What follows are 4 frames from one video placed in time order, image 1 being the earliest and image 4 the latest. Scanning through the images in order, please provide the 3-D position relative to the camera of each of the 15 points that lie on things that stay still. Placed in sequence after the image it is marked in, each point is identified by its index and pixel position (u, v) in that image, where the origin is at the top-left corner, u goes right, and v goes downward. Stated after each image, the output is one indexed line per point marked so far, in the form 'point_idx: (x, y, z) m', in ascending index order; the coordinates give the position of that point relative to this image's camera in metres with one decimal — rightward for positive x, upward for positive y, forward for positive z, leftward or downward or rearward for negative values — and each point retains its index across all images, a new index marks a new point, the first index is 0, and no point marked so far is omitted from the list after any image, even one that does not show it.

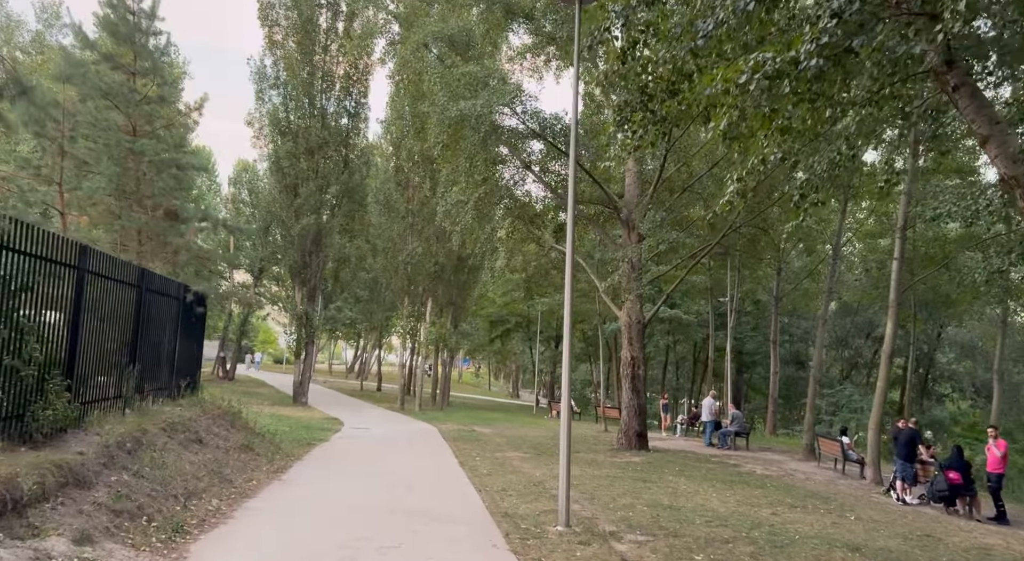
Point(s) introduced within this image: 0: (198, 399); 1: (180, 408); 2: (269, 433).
0: (-4.9, -1.9, +13.6) m
1: (-4.5, -1.7, +11.8) m
2: (-4.4, -2.8, +15.8) m
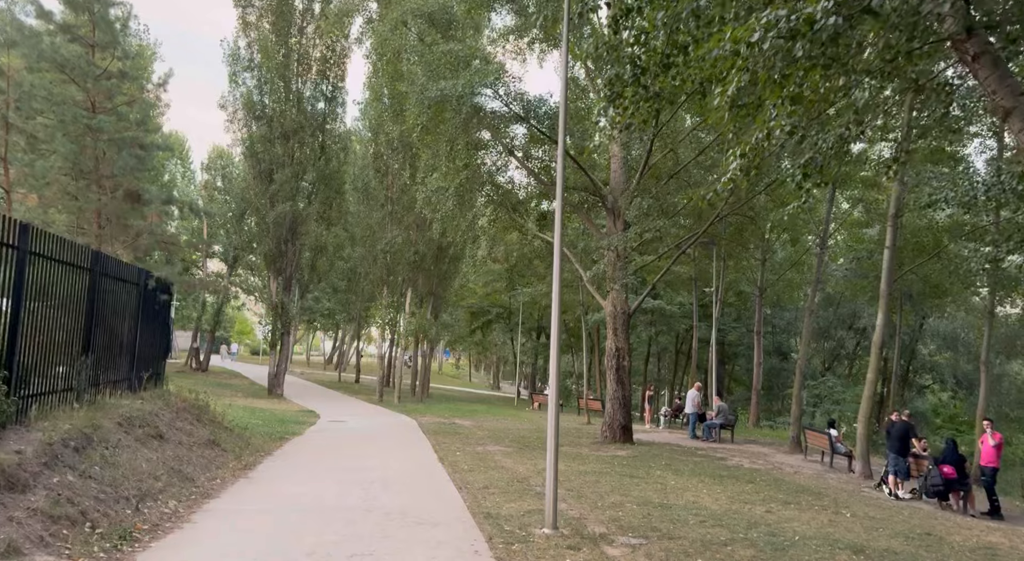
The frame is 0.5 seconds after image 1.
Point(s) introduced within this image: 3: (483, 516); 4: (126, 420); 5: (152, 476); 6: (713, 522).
0: (-5.2, -1.7, +12.9) m
1: (-4.7, -1.5, +11.1) m
2: (-4.7, -2.6, +15.1) m
3: (-0.3, -2.3, +8.4) m
4: (-4.3, -1.6, +9.7) m
5: (-3.5, -1.9, +8.5) m
6: (+2.0, -2.4, +8.8) m
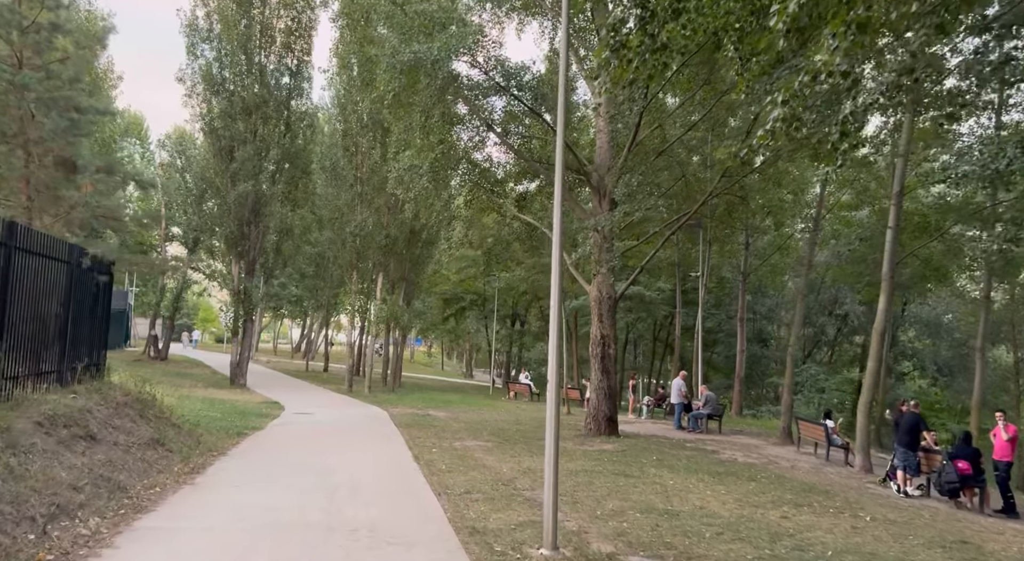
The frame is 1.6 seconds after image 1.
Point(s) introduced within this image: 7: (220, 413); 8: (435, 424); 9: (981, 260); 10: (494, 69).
0: (-5.4, -1.4, +11.6) m
1: (-4.9, -1.3, +9.7) m
2: (-5.0, -2.3, +13.8) m
3: (-0.4, -2.1, +7.2) m
4: (-4.4, -1.3, +8.3) m
5: (-3.6, -1.7, +7.2) m
6: (+1.9, -2.2, +7.7) m
7: (-6.4, -2.9, +19.0) m
8: (-1.7, -3.1, +18.8) m
9: (+9.4, +0.4, +17.4) m
10: (-0.4, +4.3, +17.9) m
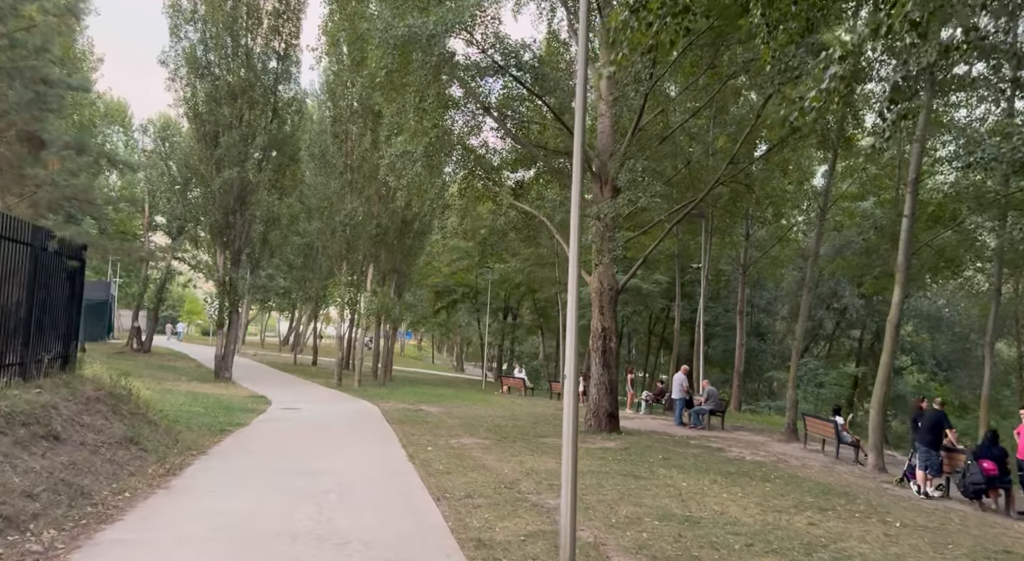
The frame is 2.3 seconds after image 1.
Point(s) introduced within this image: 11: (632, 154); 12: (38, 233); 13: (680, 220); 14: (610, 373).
0: (-5.4, -1.2, +10.7) m
1: (-4.9, -1.1, +8.9) m
2: (-5.1, -2.1, +13.0) m
3: (-0.3, -1.9, +6.5) m
4: (-4.4, -1.2, +7.5) m
5: (-3.6, -1.6, +6.4) m
6: (+2.0, -2.1, +6.9) m
7: (-6.4, -2.7, +18.2) m
8: (-1.8, -2.9, +18.1) m
9: (+9.3, +0.6, +16.8) m
10: (-0.4, +4.5, +17.1) m
11: (+2.4, +2.5, +17.4) m
12: (-5.3, +0.5, +9.8) m
13: (+3.8, +1.4, +19.6) m
14: (+1.9, -1.8, +17.2) m
